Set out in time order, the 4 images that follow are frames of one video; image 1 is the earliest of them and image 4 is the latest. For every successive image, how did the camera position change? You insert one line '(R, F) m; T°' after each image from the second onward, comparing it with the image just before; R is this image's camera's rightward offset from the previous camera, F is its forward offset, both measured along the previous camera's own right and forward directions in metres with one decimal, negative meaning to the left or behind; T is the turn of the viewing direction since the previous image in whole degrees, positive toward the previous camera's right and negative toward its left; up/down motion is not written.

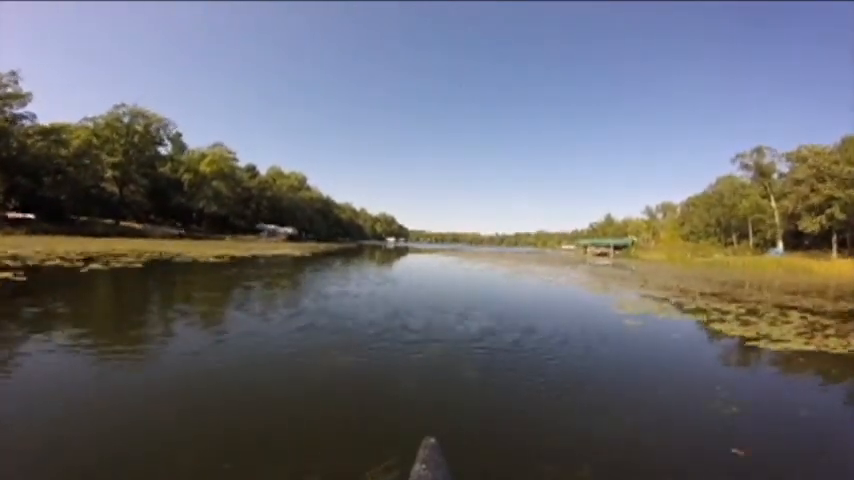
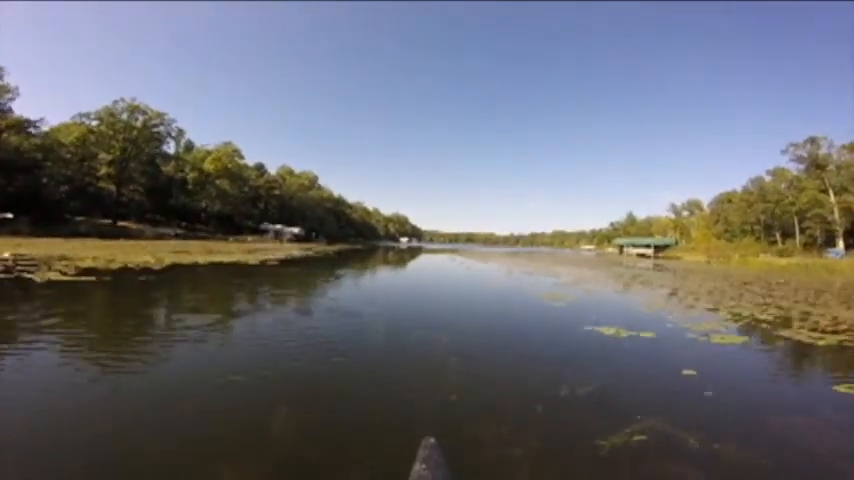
(-0.1, +2.7) m; -2°
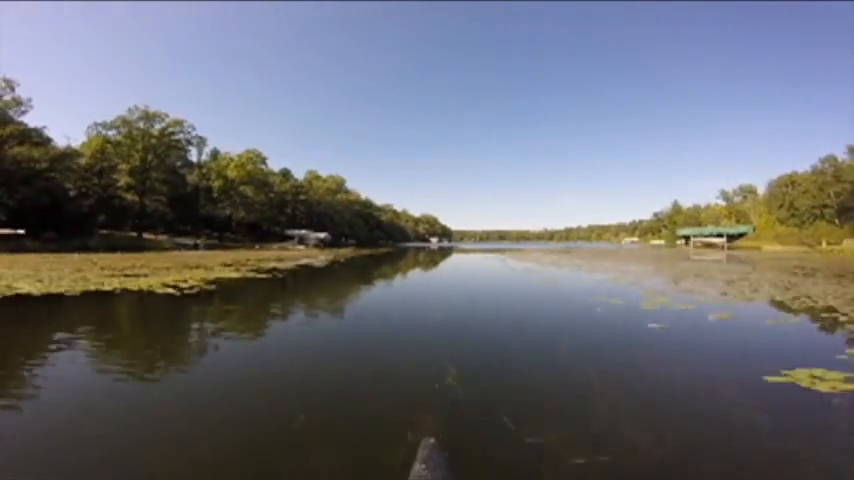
(-0.2, +2.5) m; -4°
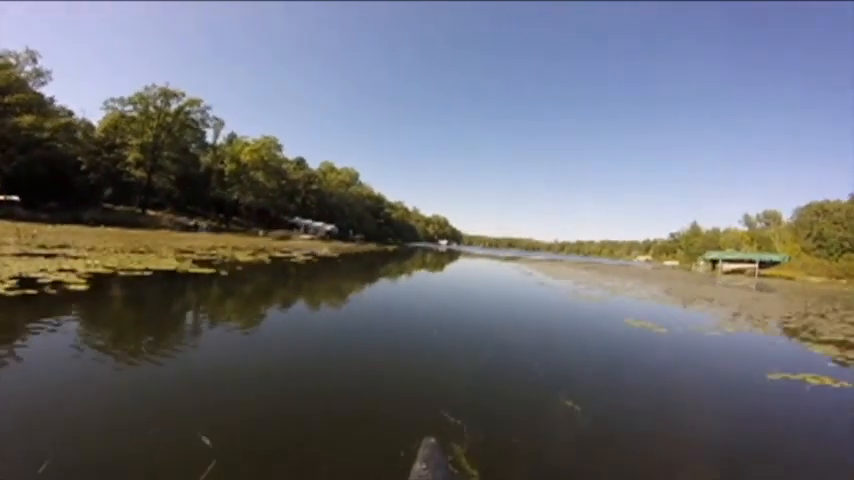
(0.0, +1.2) m; -1°
